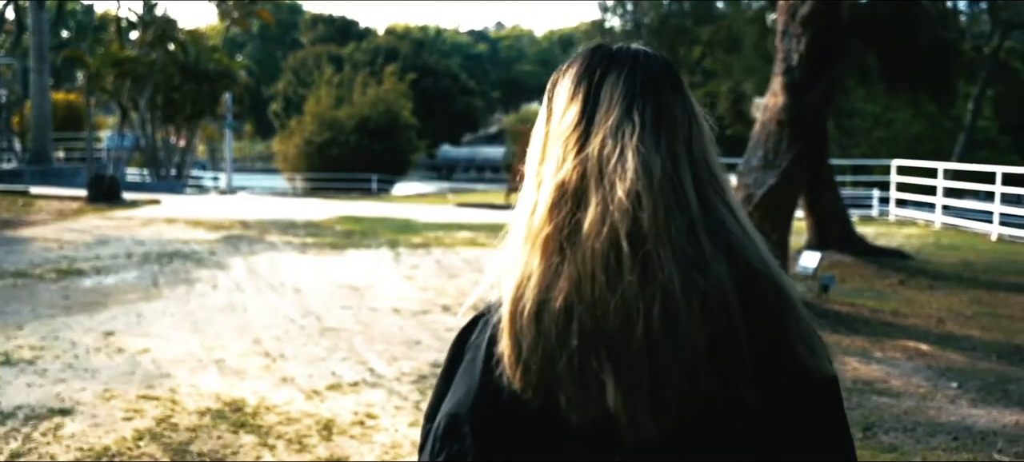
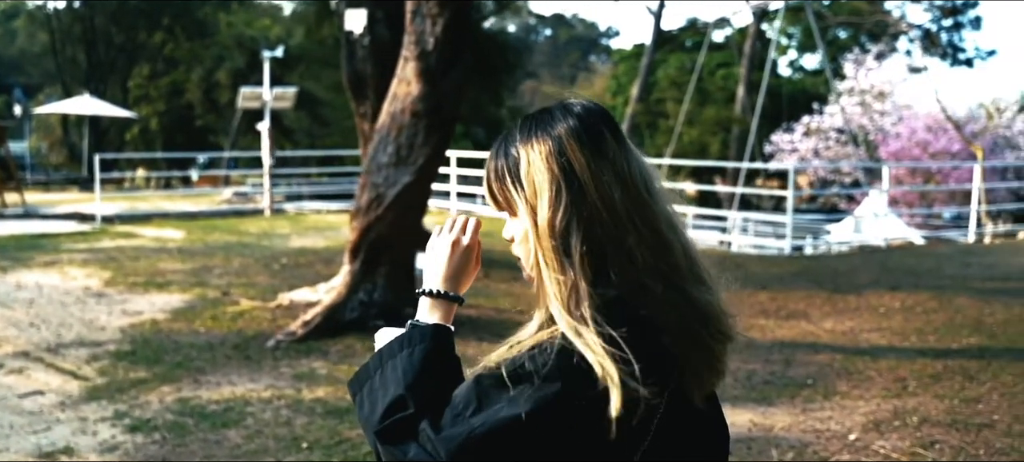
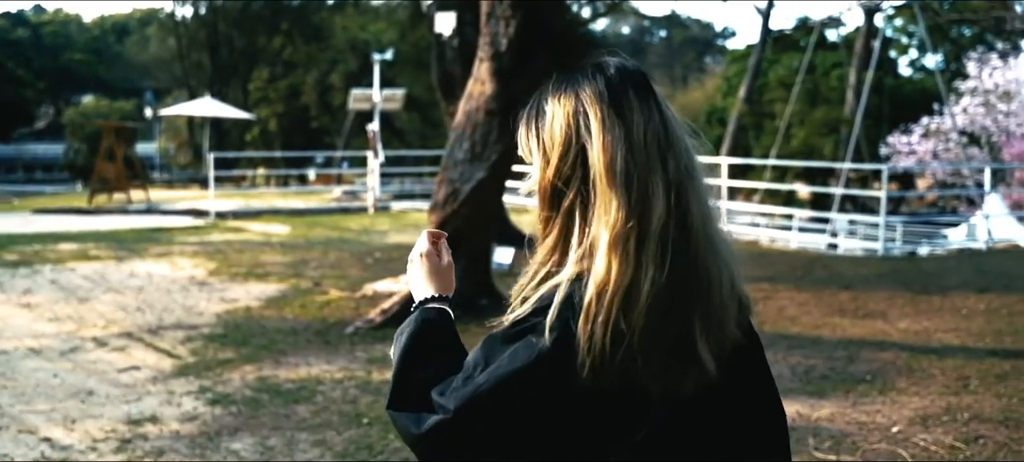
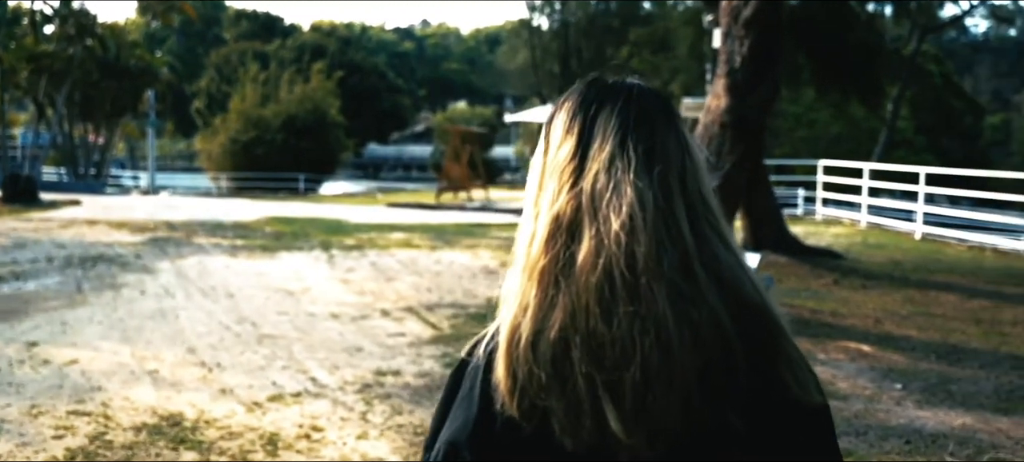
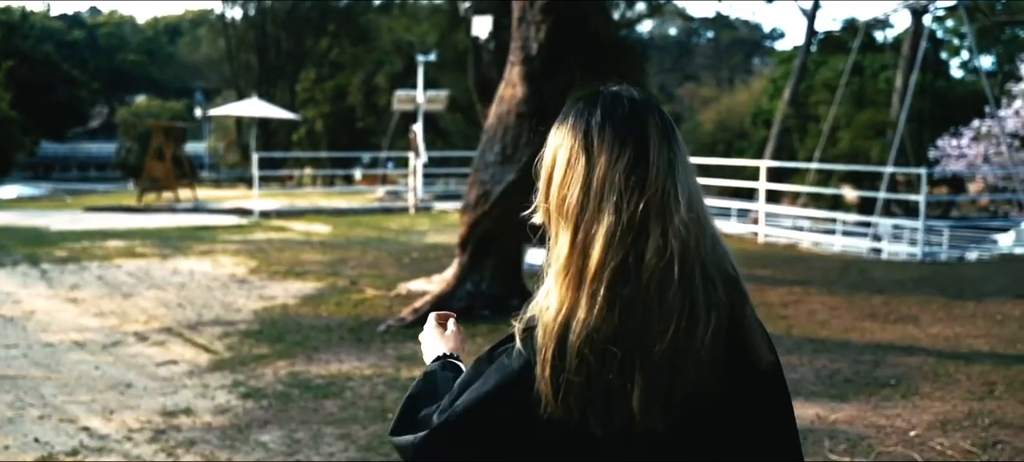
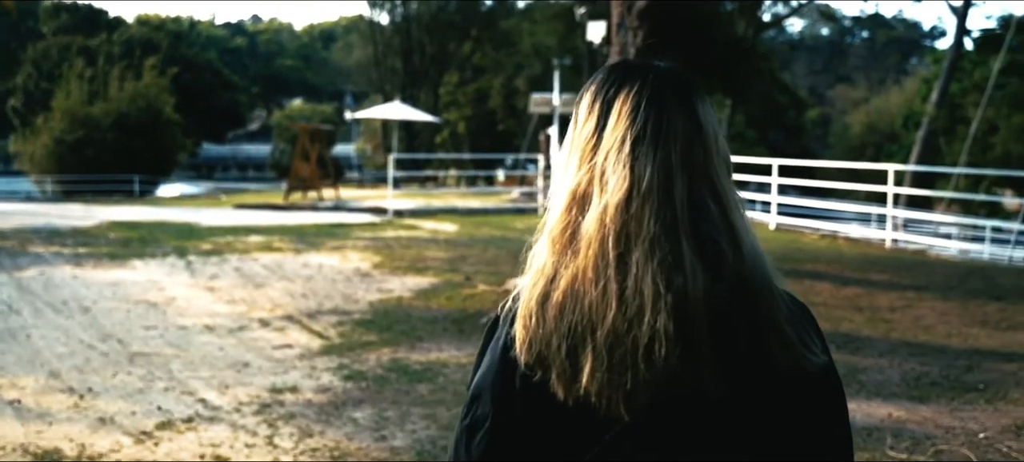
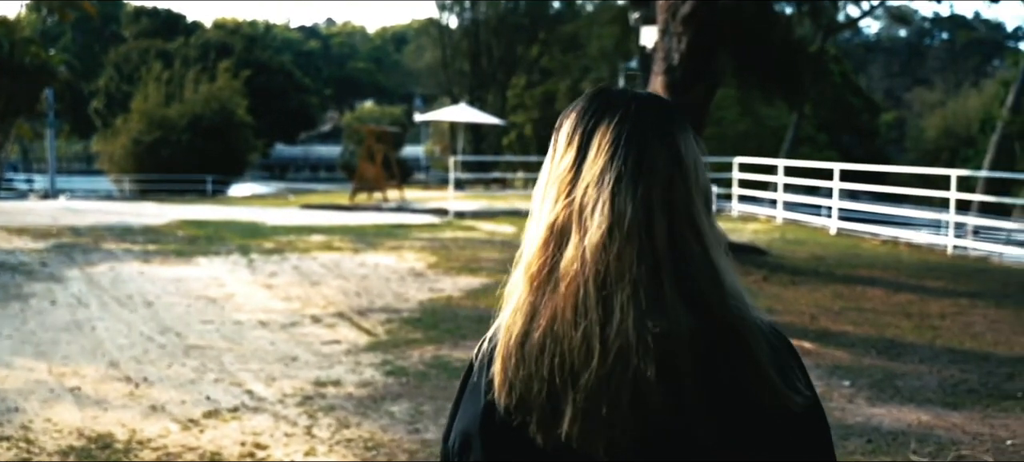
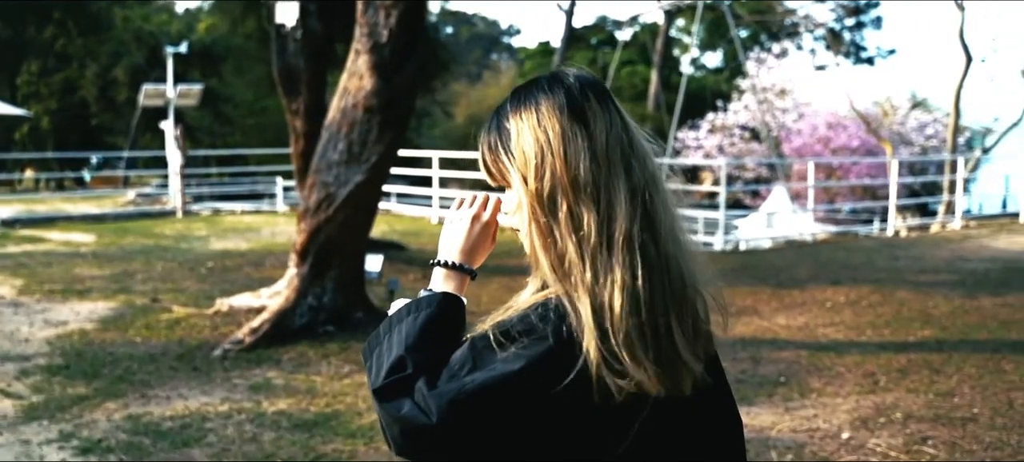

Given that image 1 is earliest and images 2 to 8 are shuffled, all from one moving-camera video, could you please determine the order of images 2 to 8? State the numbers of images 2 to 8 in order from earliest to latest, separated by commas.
4, 7, 6, 5, 3, 2, 8
